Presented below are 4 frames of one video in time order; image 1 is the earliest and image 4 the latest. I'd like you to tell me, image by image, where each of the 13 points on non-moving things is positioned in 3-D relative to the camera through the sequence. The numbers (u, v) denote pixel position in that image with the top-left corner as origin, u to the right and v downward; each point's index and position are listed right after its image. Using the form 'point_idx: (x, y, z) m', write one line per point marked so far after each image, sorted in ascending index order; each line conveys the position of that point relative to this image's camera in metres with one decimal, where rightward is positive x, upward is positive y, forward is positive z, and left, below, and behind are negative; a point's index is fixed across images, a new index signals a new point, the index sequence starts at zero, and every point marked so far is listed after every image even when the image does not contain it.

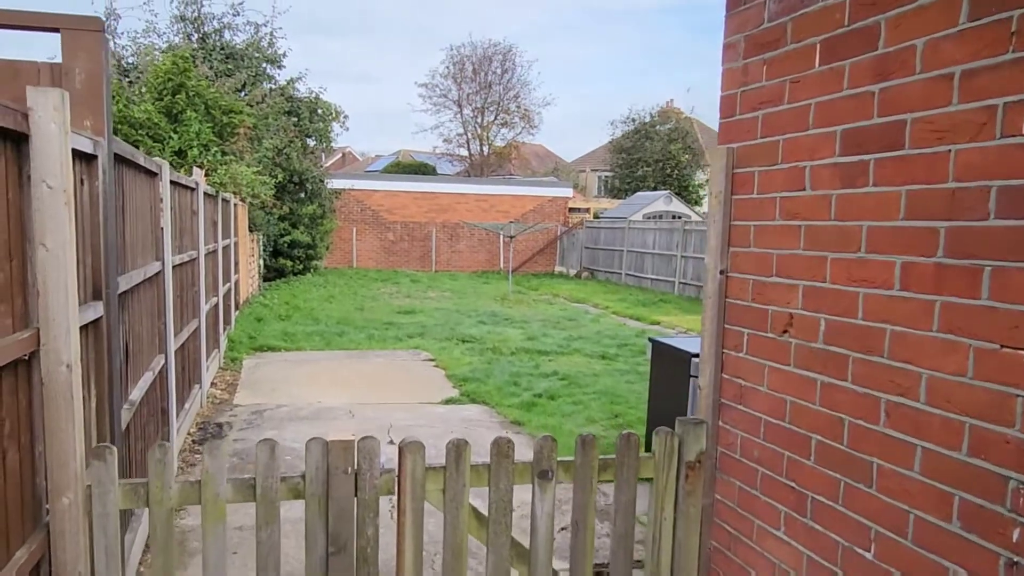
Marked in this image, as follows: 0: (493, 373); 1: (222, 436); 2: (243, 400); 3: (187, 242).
0: (-0.2, -0.7, +7.1) m
1: (-1.7, -0.9, +4.8) m
2: (-1.9, -0.8, +5.8) m
3: (-2.0, +0.3, +5.0) m
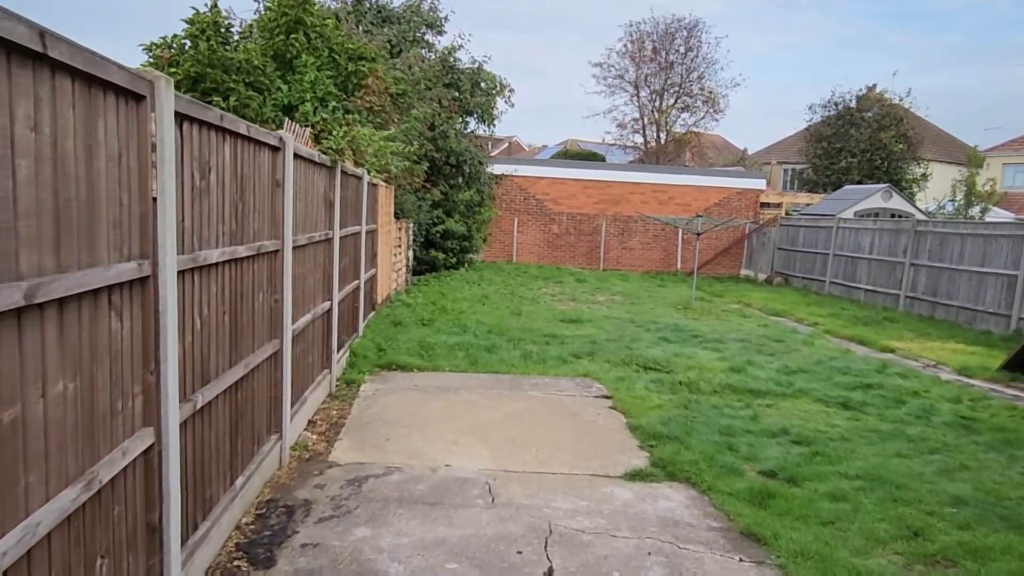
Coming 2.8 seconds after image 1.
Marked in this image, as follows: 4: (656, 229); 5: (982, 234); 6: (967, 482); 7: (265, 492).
0: (+1.1, -0.9, +5.0) m
1: (-0.8, -0.9, +3.1) m
2: (-0.8, -0.8, +4.1) m
3: (-1.0, +0.2, +3.3) m
4: (+3.3, +1.4, +18.7) m
5: (+6.2, +0.7, +10.9) m
6: (+2.4, -1.0, +4.3) m
7: (-1.1, -0.9, +3.5) m
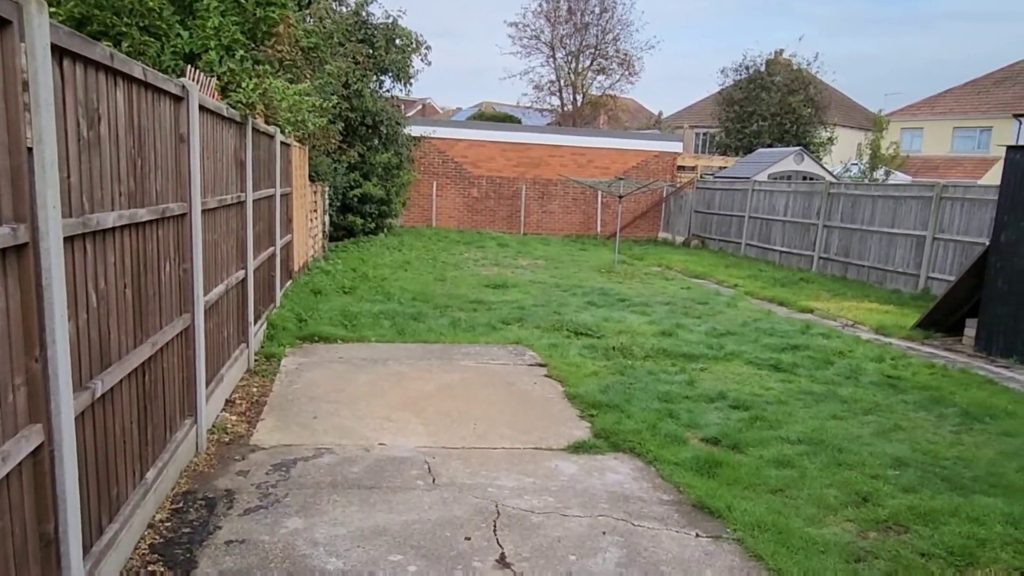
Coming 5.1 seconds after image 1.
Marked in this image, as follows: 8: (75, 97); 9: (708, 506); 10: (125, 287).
0: (+0.7, -0.6, +4.9) m
1: (-1.0, -0.8, +2.8) m
2: (-1.1, -0.7, +3.8) m
3: (-1.2, +0.3, +2.9) m
4: (+1.4, +2.2, +18.6) m
5: (+5.2, +1.3, +11.2) m
6: (+2.1, -0.8, +4.3) m
7: (-1.3, -0.8, +3.2) m
8: (-1.1, +0.5, +2.0) m
9: (+0.8, -0.9, +3.3) m
10: (-1.2, 0.0, +2.5) m
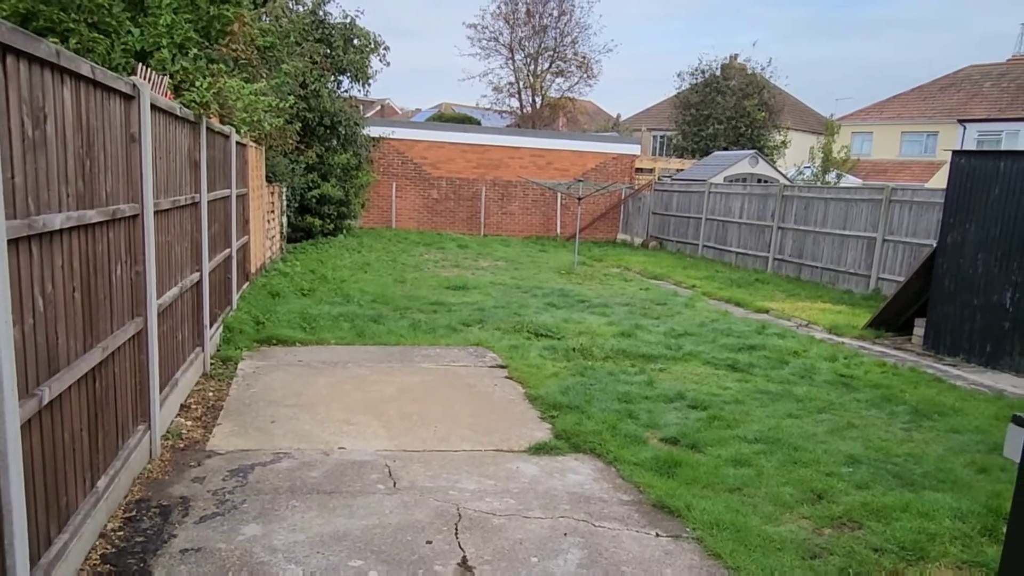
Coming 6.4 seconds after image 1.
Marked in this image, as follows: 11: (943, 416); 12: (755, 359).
0: (+0.5, -0.7, +4.9) m
1: (-1.1, -0.8, +2.7) m
2: (-1.3, -0.7, +3.7) m
3: (-1.4, +0.3, +2.8) m
4: (+0.5, +2.2, +18.6) m
5: (+4.6, +1.3, +11.4) m
6: (+1.9, -0.8, +4.4) m
7: (-1.4, -0.8, +3.1) m
8: (-1.2, +0.5, +2.0) m
9: (+0.6, -0.9, +3.3) m
10: (-1.3, 0.0, +2.5) m
11: (+2.6, -0.8, +5.0) m
12: (+1.9, -0.5, +6.4) m
